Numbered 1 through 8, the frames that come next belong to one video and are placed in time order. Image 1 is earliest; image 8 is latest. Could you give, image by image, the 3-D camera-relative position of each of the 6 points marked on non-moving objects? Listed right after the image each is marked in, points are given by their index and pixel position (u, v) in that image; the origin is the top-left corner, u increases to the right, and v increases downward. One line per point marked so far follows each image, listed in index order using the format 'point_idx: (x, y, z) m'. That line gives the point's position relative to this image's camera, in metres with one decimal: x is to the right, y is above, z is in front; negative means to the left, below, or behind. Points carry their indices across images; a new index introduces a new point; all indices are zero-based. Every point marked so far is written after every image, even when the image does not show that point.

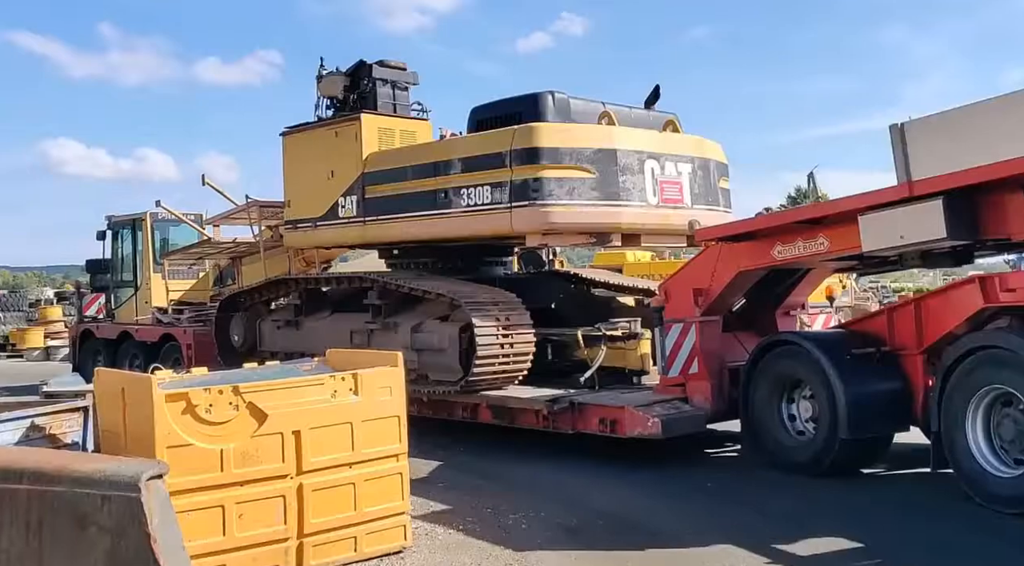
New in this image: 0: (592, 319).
0: (+0.9, -0.4, +10.4) m
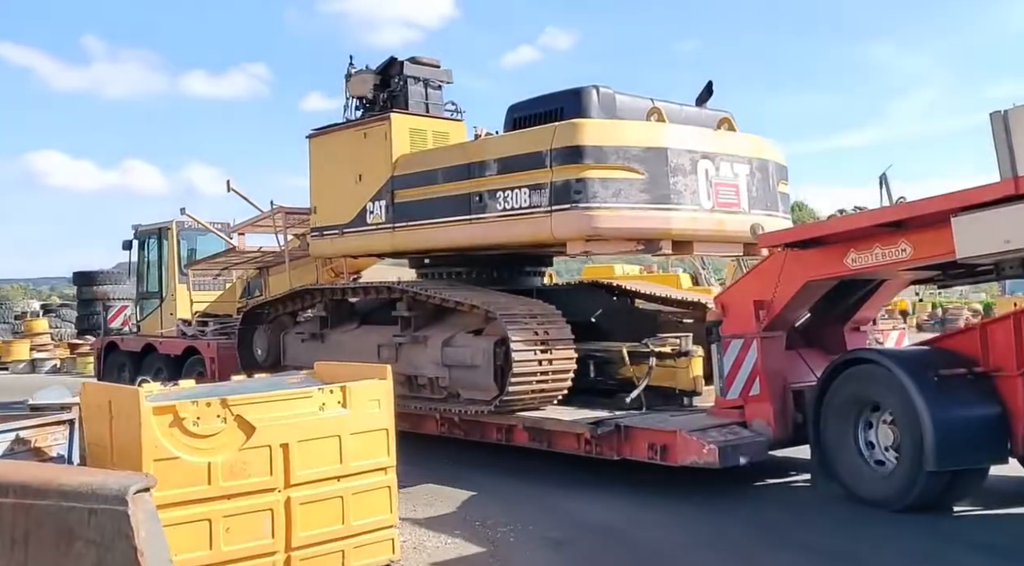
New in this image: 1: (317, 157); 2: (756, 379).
0: (+1.3, -0.5, +9.6) m
1: (-2.1, +1.4, +10.3) m
2: (+1.8, -0.7, +6.9) m
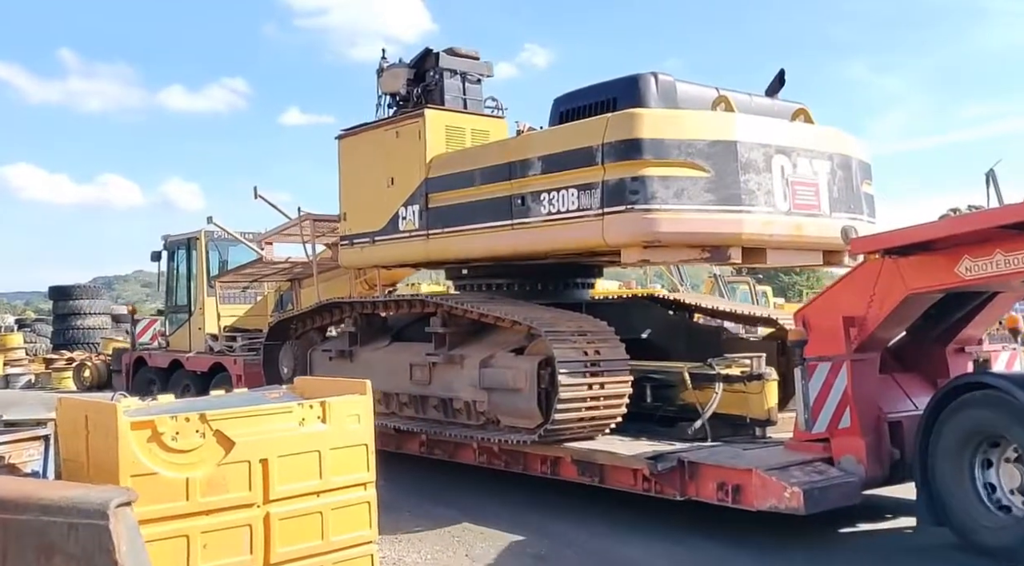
0: (+1.7, -0.6, +8.6) m
1: (-1.6, +1.2, +9.5) m
2: (+2.1, -0.8, +5.9) m
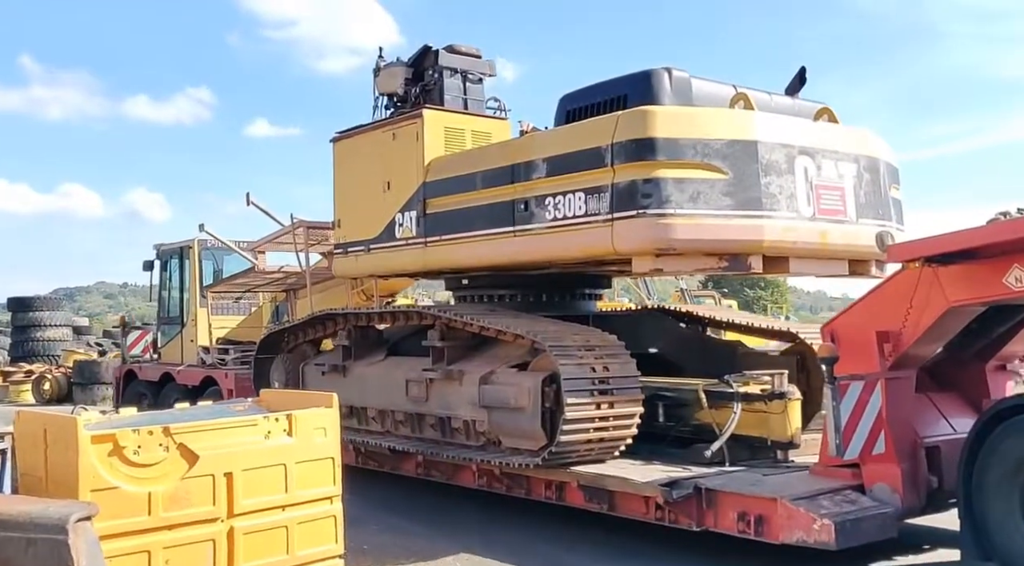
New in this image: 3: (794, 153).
0: (+1.8, -0.7, +8.1) m
1: (-1.6, +1.1, +9.0) m
2: (+2.1, -0.8, +5.4) m
3: (+1.9, +0.9, +6.3) m
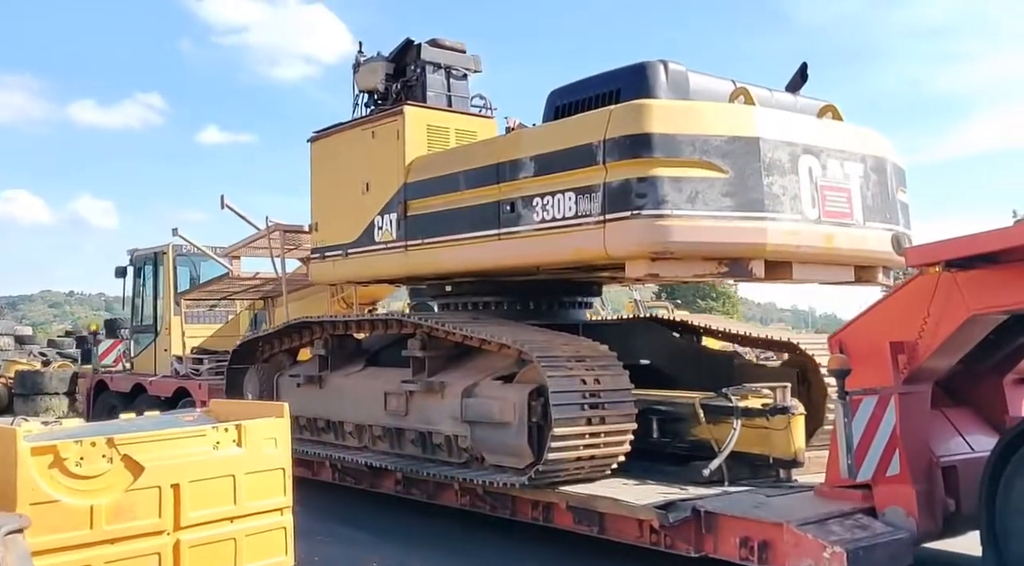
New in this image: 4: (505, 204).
0: (+1.6, -0.8, +7.7) m
1: (-1.7, +1.1, +8.6) m
2: (+2.0, -0.9, +5.0) m
3: (+1.8, +0.8, +5.9) m
4: (0.0, +0.5, +6.6) m
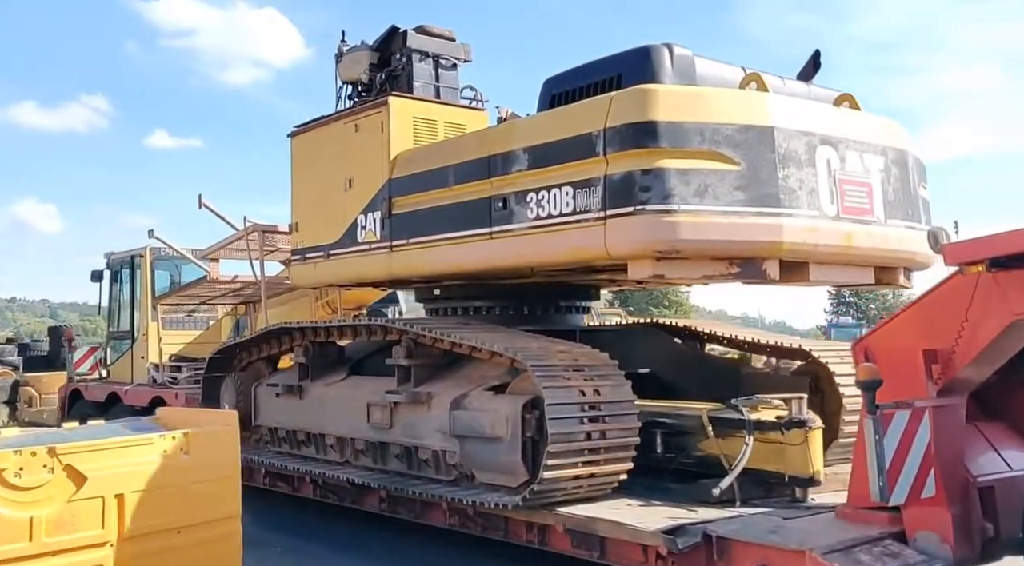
0: (+1.6, -0.8, +7.2) m
1: (-1.8, +1.0, +8.1) m
2: (+2.0, -0.9, +4.5) m
3: (+1.7, +0.8, +5.5) m
4: (-0.1, +0.5, +6.1) m
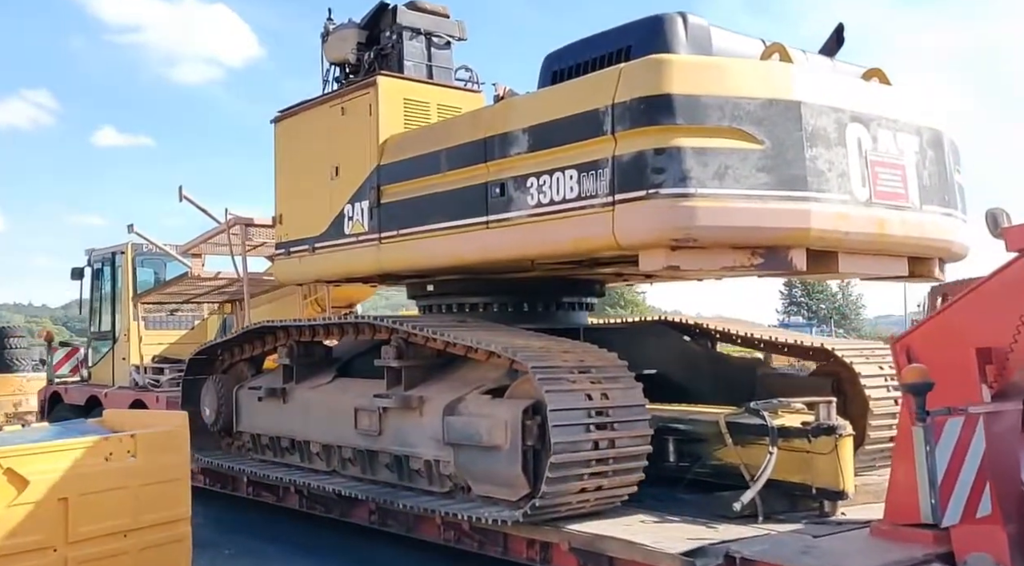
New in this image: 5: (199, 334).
0: (+1.6, -0.8, +6.7) m
1: (-1.8, +1.1, +7.6) m
2: (+2.0, -0.8, +4.0) m
3: (+1.7, +0.9, +4.9) m
4: (-0.1, +0.6, +5.6) m
5: (-3.8, -0.6, +11.6) m
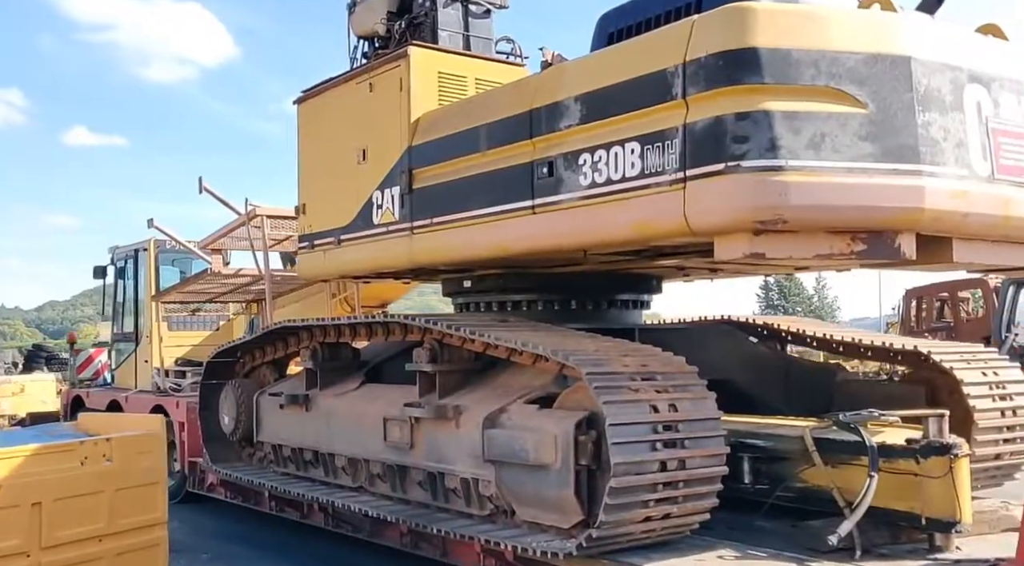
0: (+1.9, -0.7, +5.9) m
1: (-1.5, +1.1, +6.9) m
2: (+2.1, -0.8, +3.2) m
3: (+2.0, +0.9, +4.2) m
4: (+0.1, +0.6, +4.8) m
5: (-3.3, -0.6, +11.0) m
